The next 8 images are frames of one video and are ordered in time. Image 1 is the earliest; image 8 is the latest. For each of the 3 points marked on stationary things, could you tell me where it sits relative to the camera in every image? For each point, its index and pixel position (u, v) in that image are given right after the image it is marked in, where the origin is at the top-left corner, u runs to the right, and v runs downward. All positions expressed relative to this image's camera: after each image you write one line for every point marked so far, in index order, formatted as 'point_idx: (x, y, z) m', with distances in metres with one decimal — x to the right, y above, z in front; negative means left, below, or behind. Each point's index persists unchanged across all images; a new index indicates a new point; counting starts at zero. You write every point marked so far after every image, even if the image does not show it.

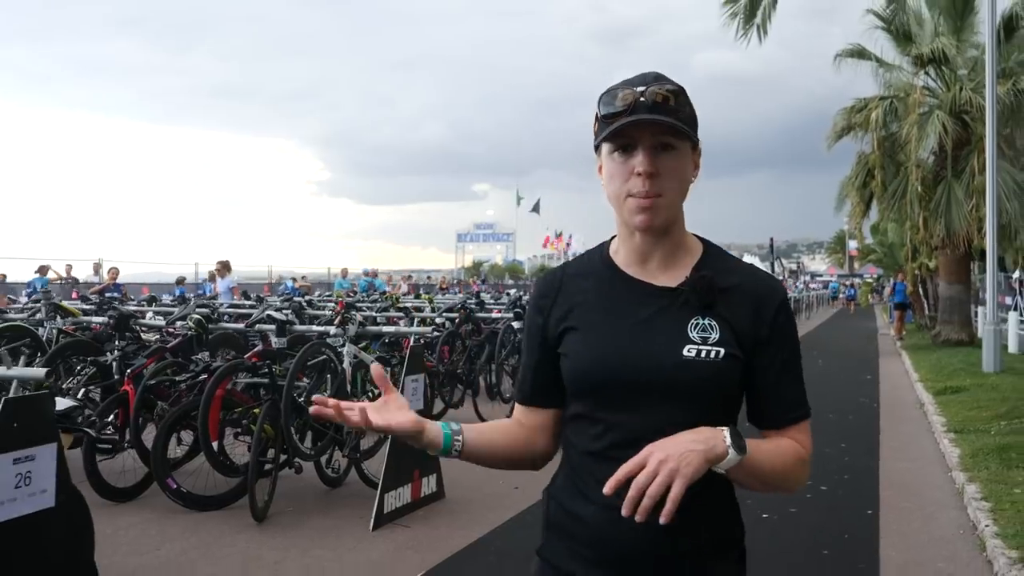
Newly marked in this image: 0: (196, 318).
0: (-2.3, -0.2, +6.3) m
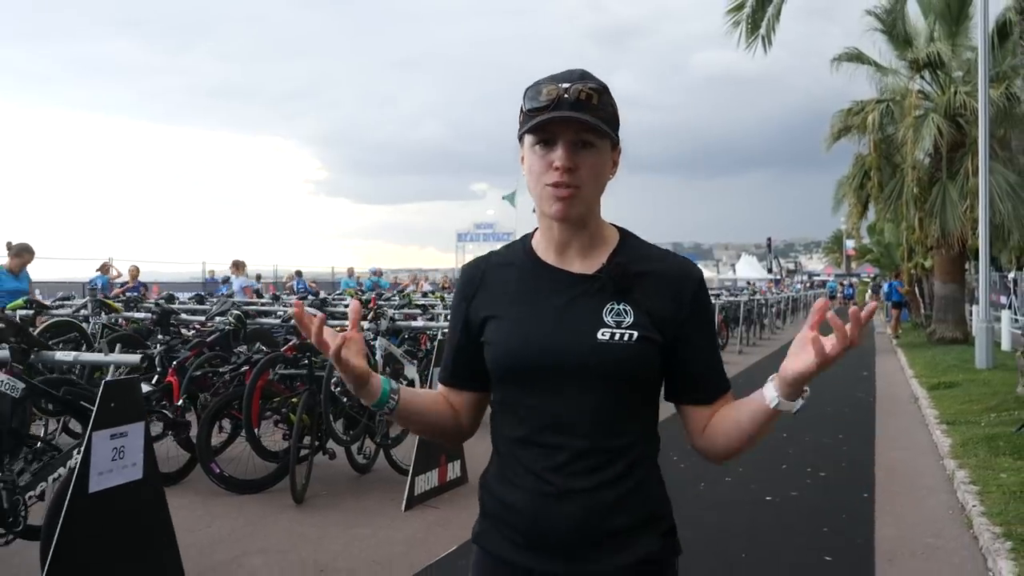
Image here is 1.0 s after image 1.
0: (-2.2, -0.2, +6.7) m
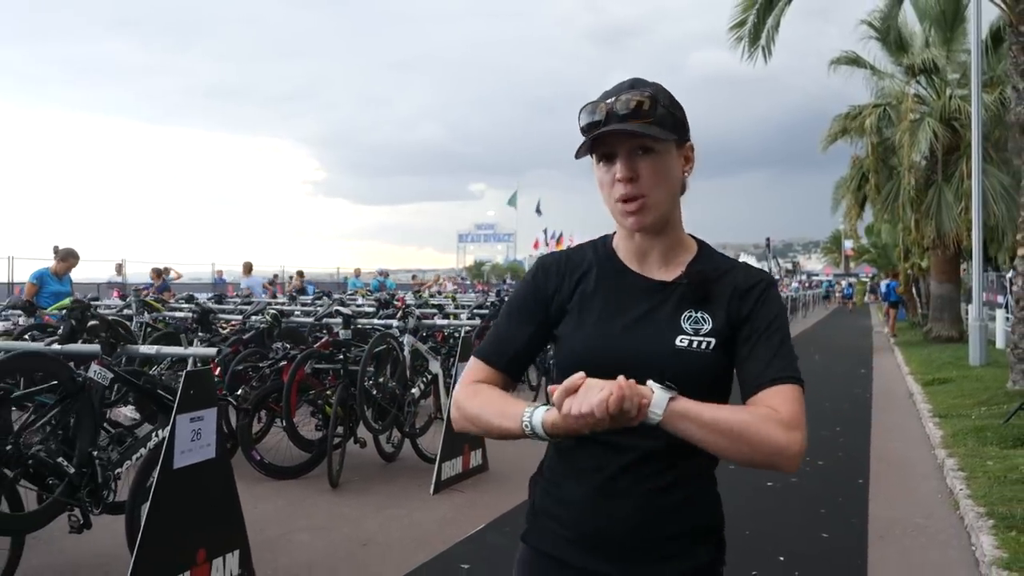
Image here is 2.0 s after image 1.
0: (-2.0, -0.2, +7.1) m
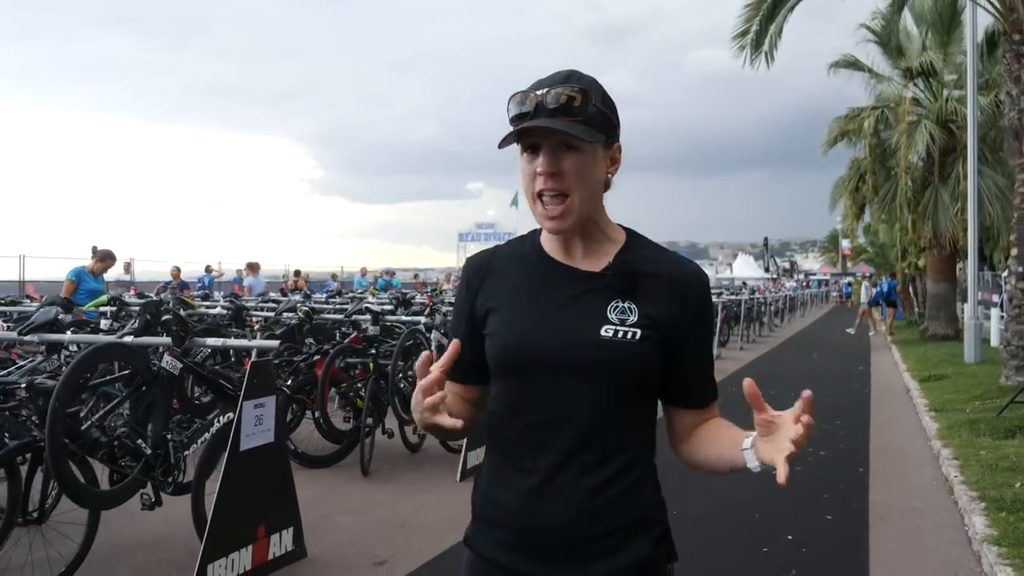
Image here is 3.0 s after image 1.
0: (-1.8, -0.2, +7.5) m
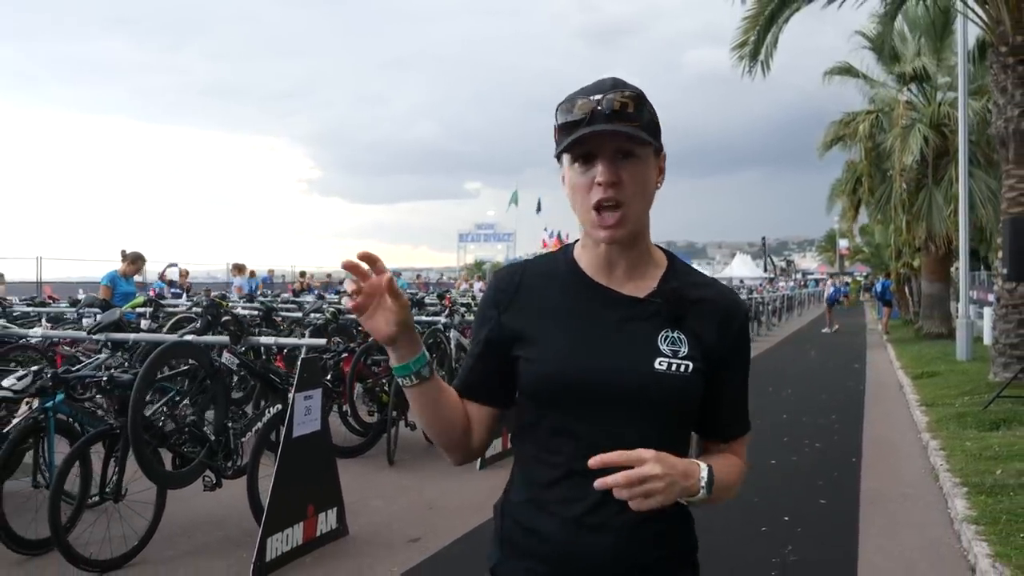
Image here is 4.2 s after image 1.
0: (-1.7, -0.2, +8.0) m
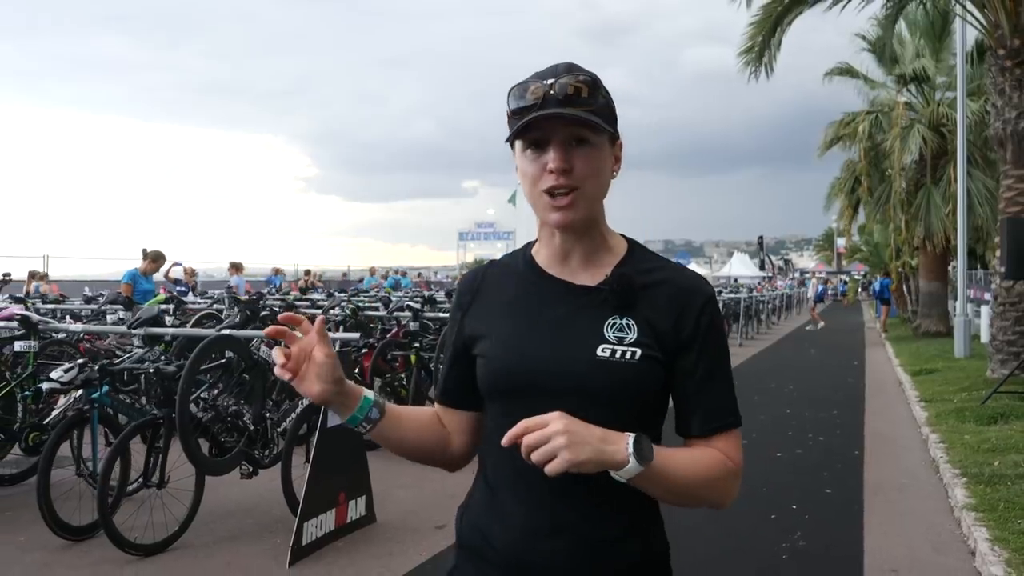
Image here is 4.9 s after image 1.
0: (-1.6, -0.2, +8.3) m
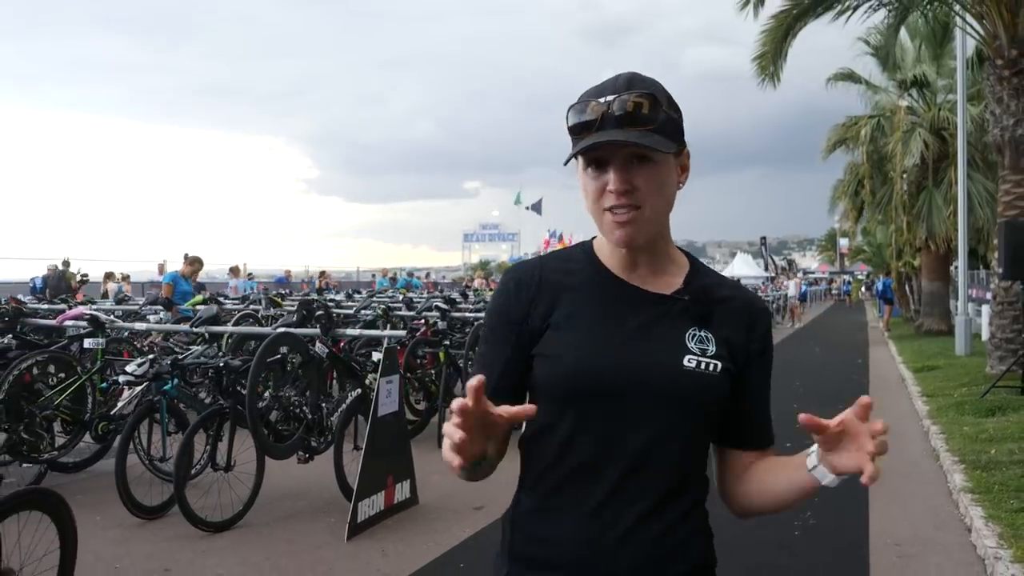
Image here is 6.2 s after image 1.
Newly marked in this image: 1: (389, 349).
0: (-1.3, -0.2, +8.7) m
1: (-0.8, -0.4, +5.7) m
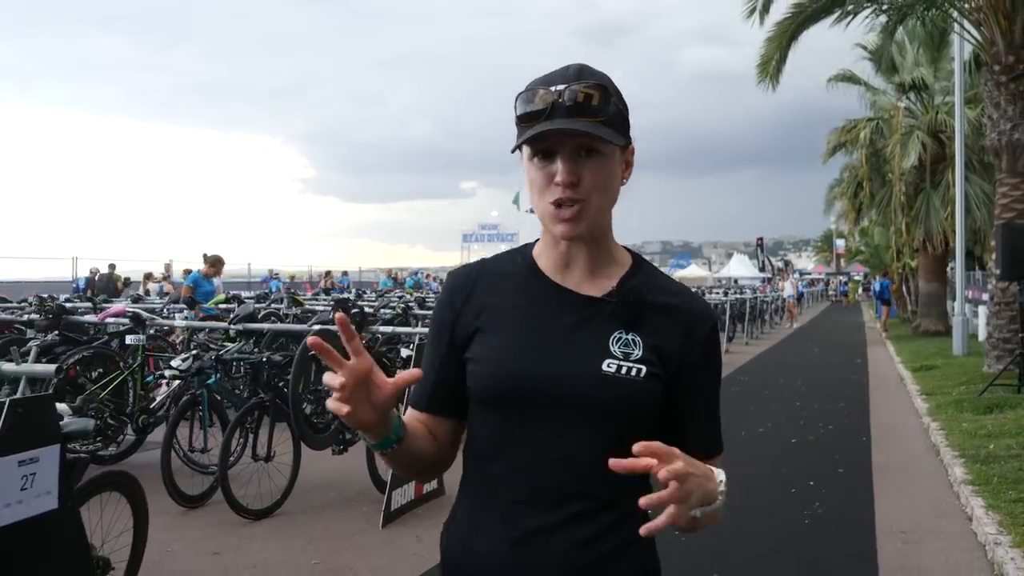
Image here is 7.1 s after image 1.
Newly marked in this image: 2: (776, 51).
0: (-1.2, -0.2, +9.0) m
1: (-0.7, -0.4, +5.9) m
2: (+3.9, +3.5, +12.7) m
